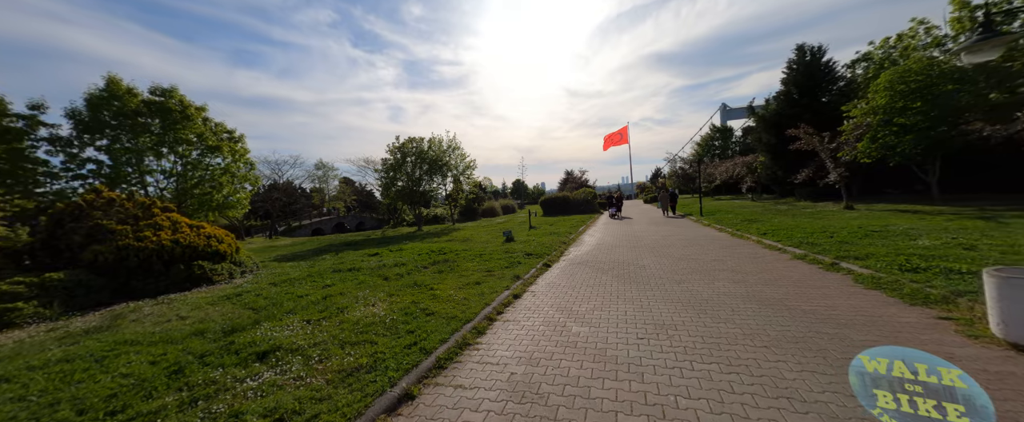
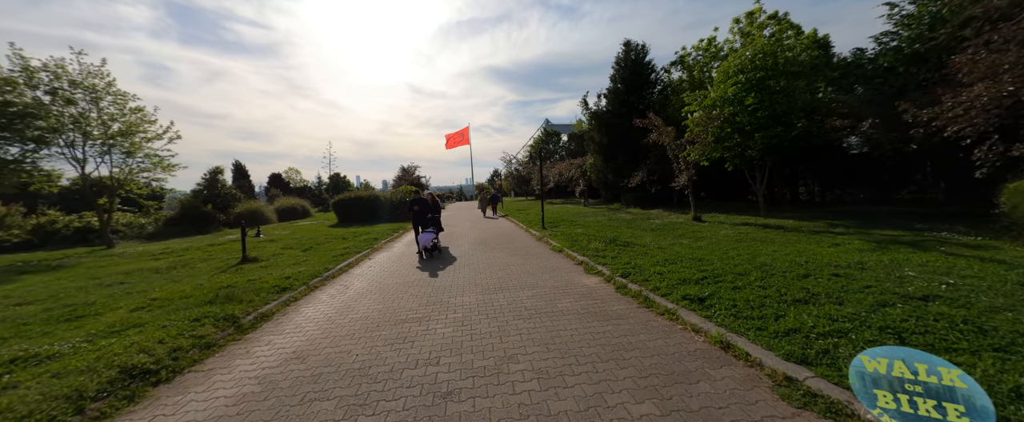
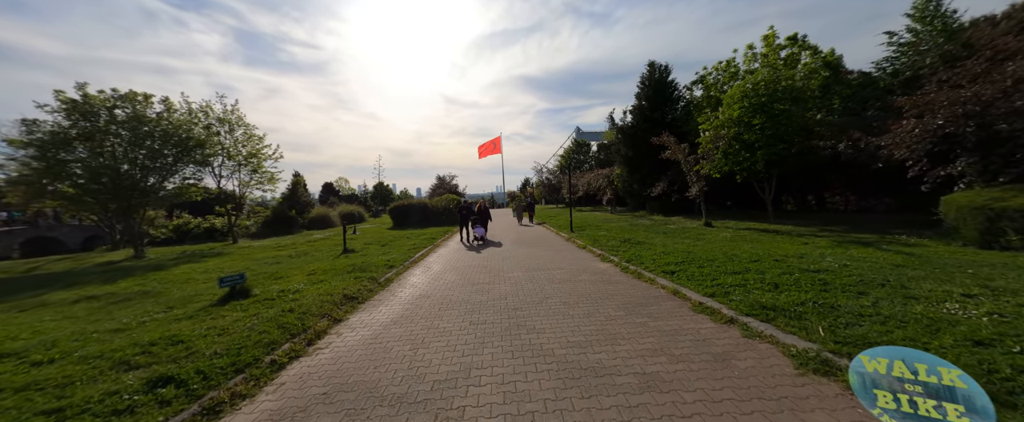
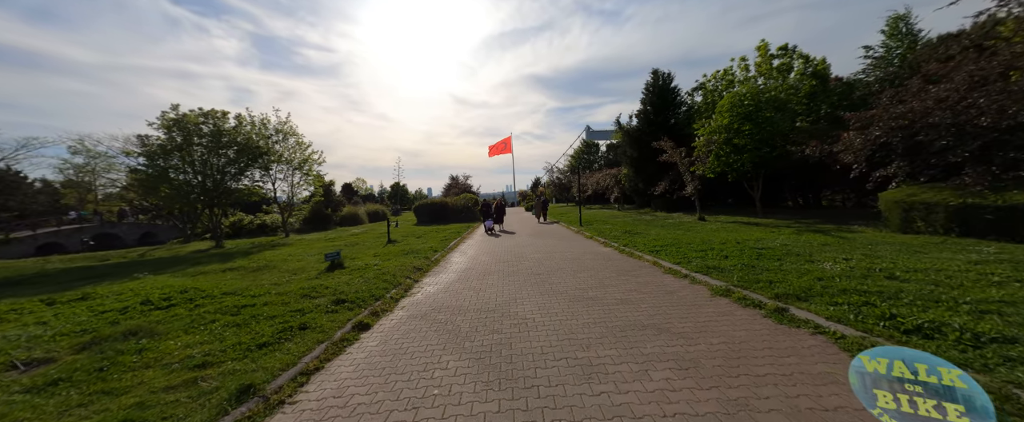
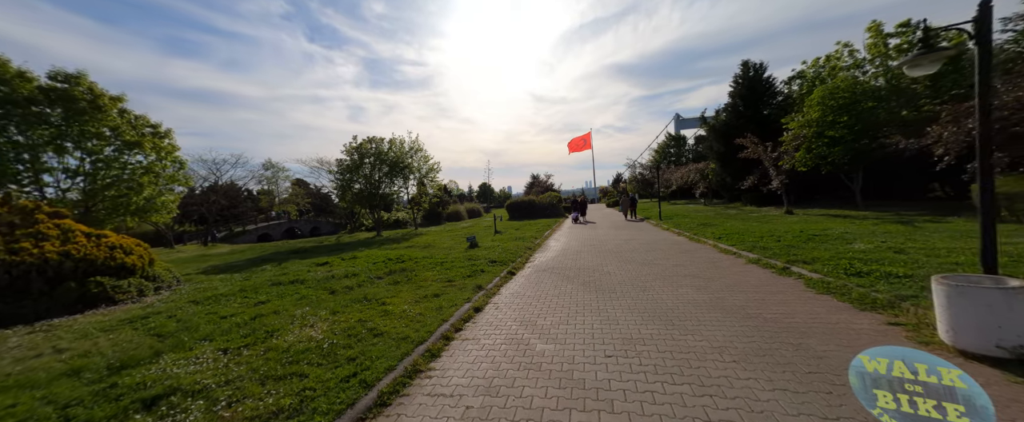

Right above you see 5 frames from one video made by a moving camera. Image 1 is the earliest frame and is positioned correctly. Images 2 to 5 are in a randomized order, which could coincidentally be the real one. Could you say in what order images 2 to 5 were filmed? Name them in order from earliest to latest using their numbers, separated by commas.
5, 4, 3, 2
